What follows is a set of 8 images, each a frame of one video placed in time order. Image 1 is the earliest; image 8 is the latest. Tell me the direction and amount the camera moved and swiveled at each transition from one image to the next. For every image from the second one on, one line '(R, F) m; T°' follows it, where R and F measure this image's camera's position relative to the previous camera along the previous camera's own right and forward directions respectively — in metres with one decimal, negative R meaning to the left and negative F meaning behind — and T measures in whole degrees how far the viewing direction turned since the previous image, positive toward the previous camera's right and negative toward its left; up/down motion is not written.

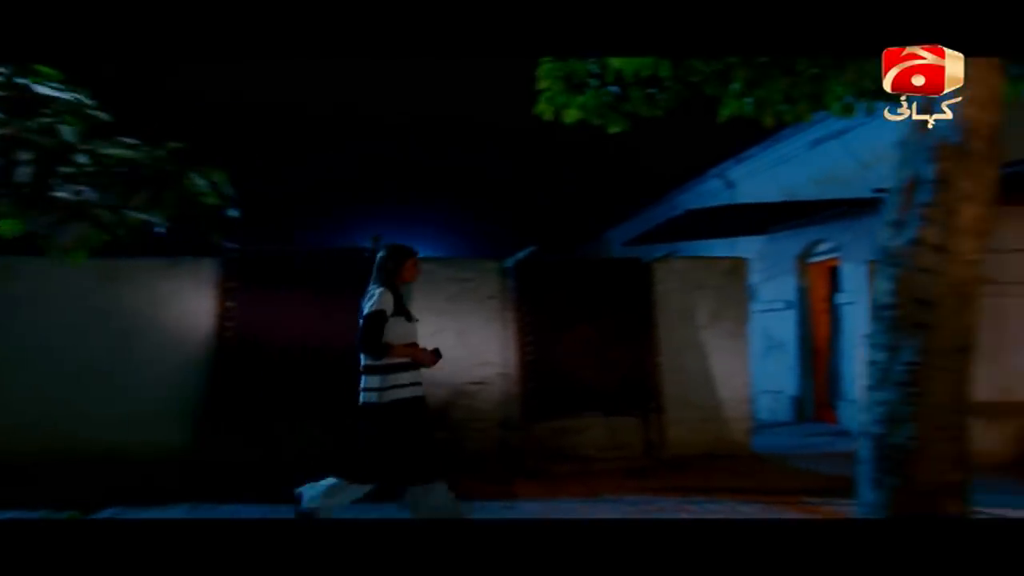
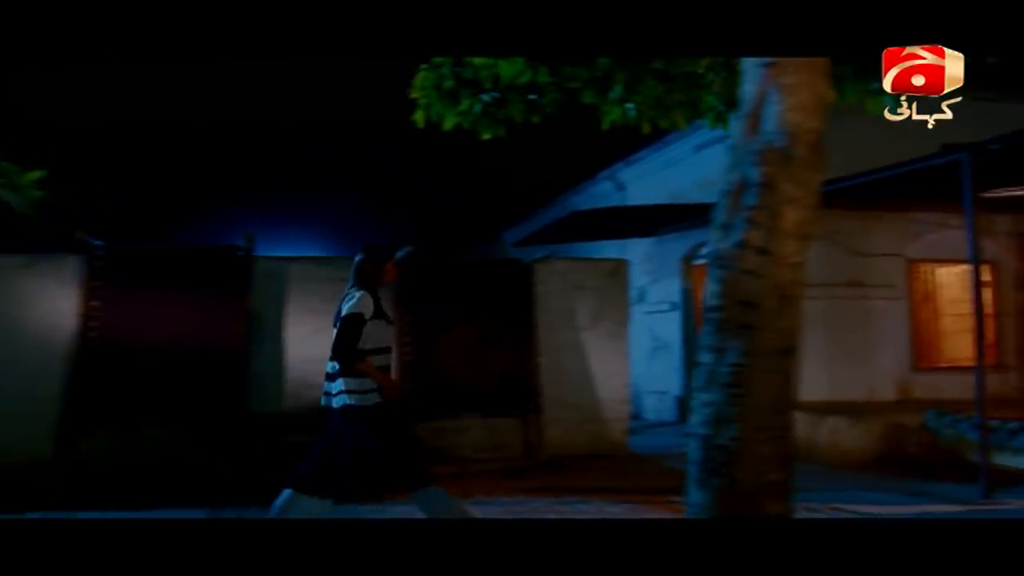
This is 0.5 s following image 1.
(+0.2, 0.0) m; +5°
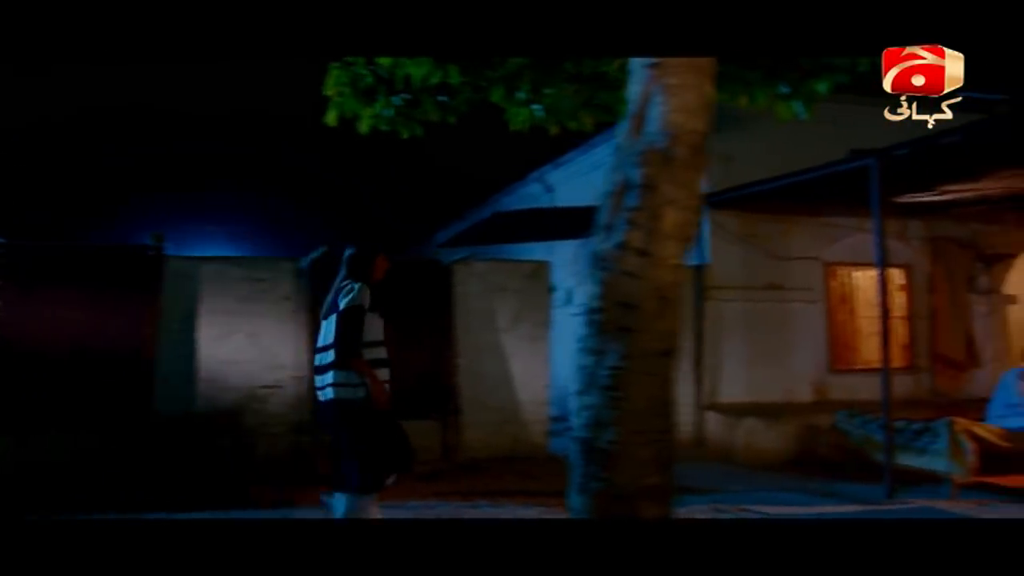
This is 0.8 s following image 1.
(+0.2, +0.1) m; +3°
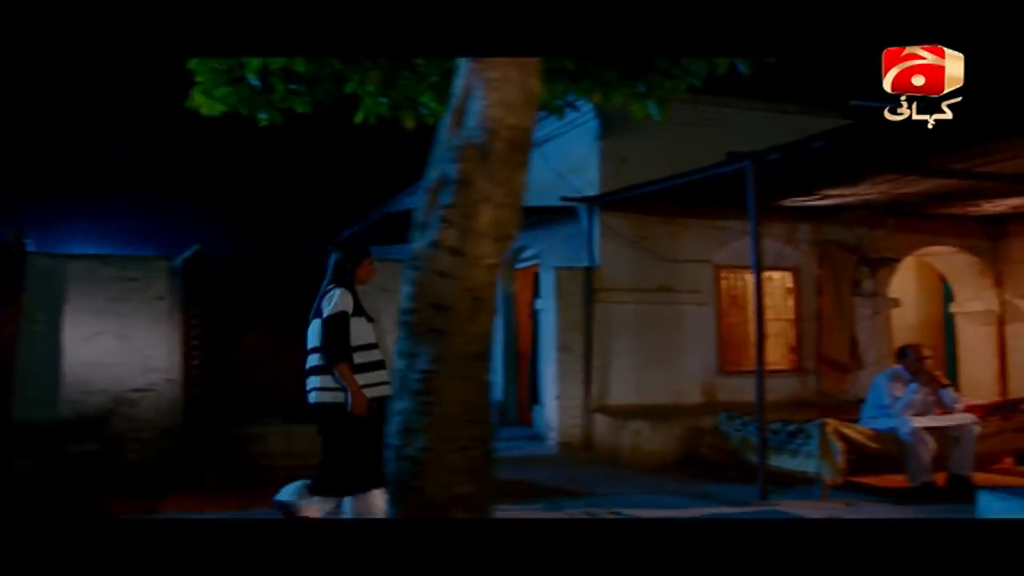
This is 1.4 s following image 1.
(+0.4, +0.1) m; +4°
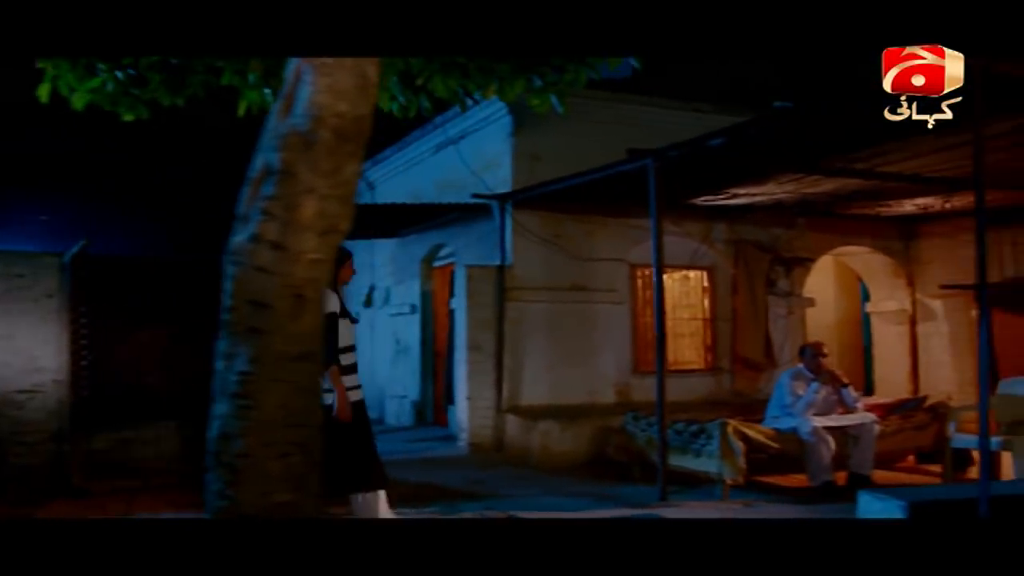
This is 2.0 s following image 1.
(+0.4, +0.1) m; +3°
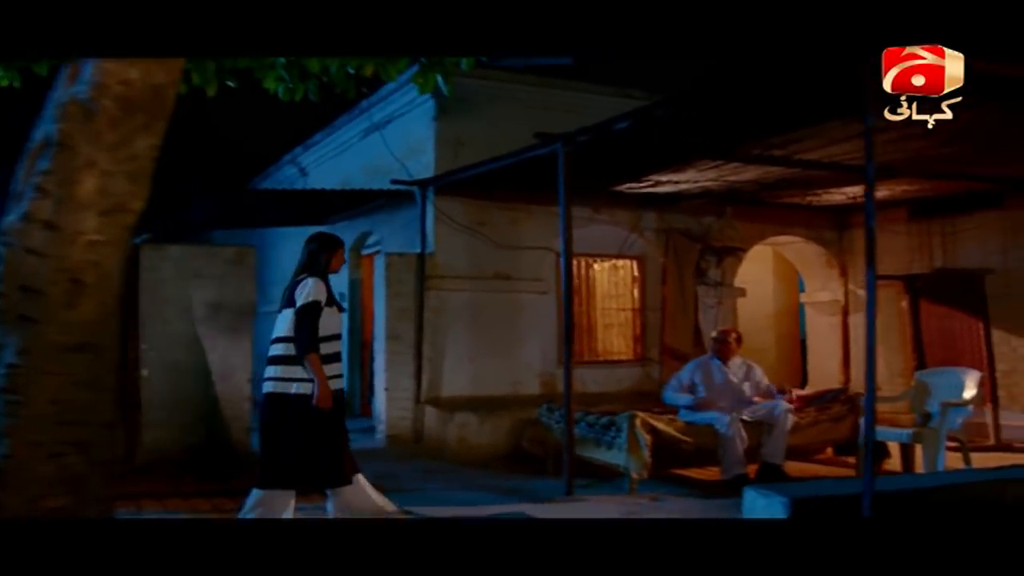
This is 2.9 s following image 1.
(+0.5, +0.2) m; +2°
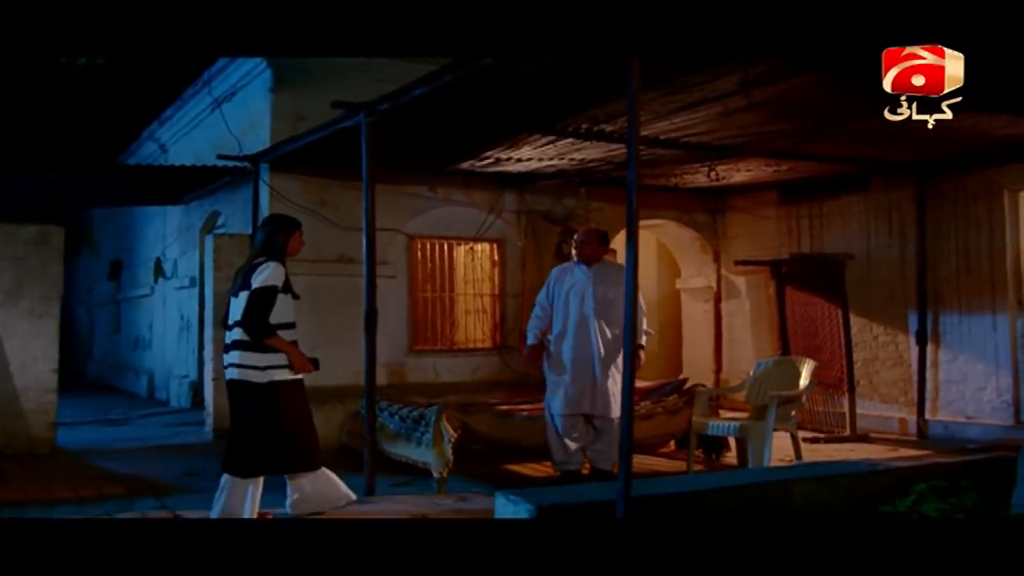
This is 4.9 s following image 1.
(+1.0, +0.5) m; +3°
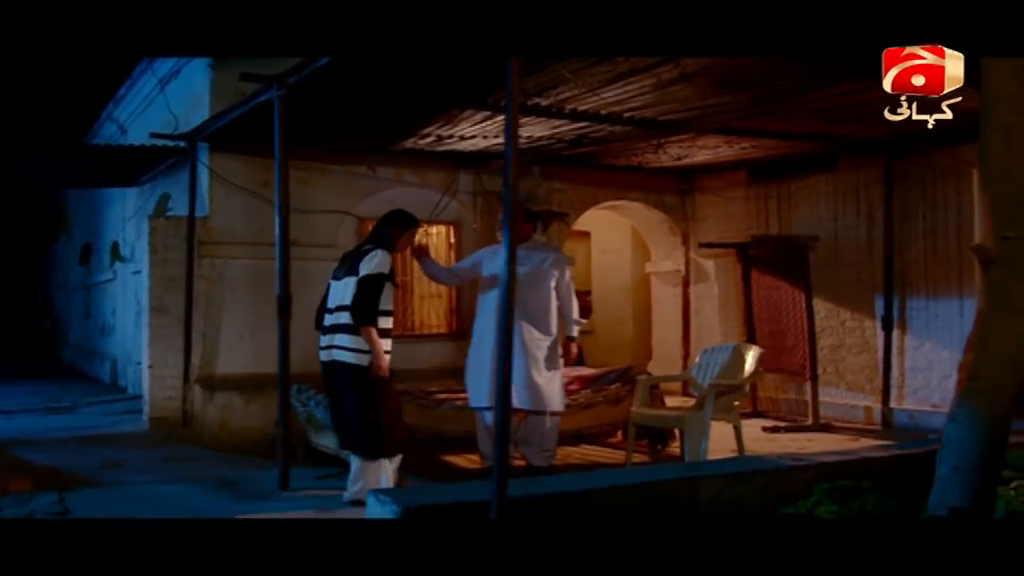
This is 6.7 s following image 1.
(+0.6, +0.4) m; -1°
